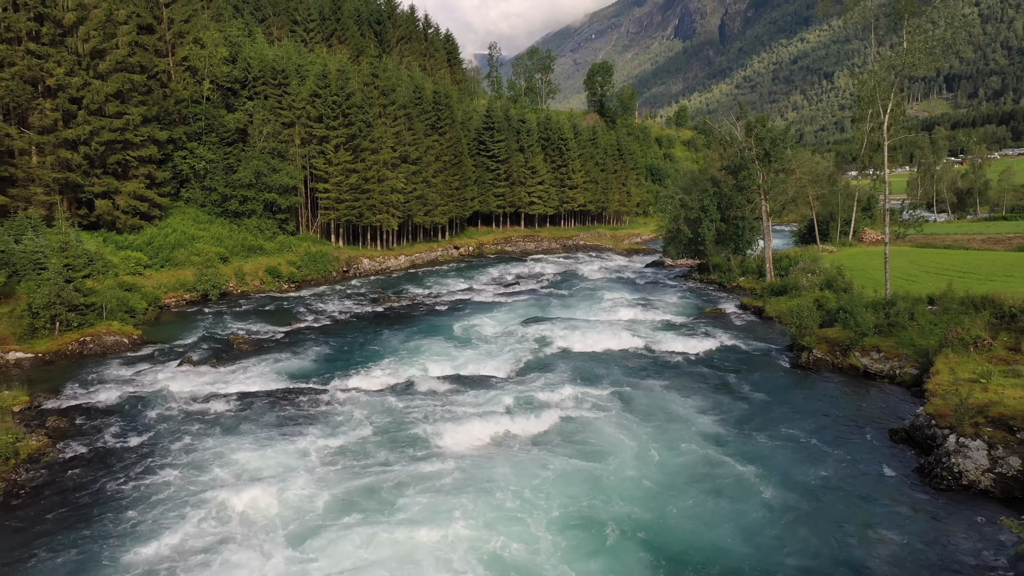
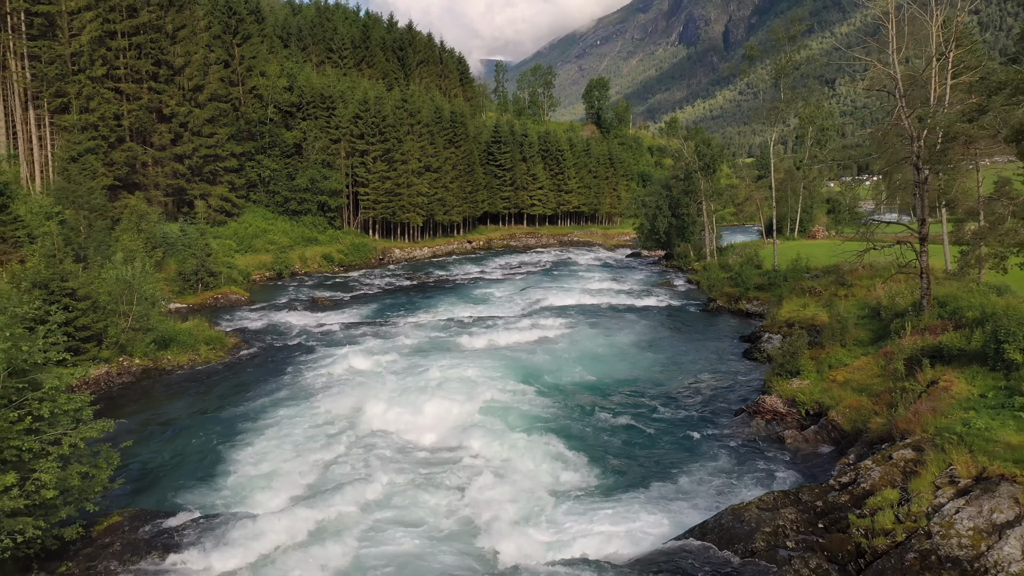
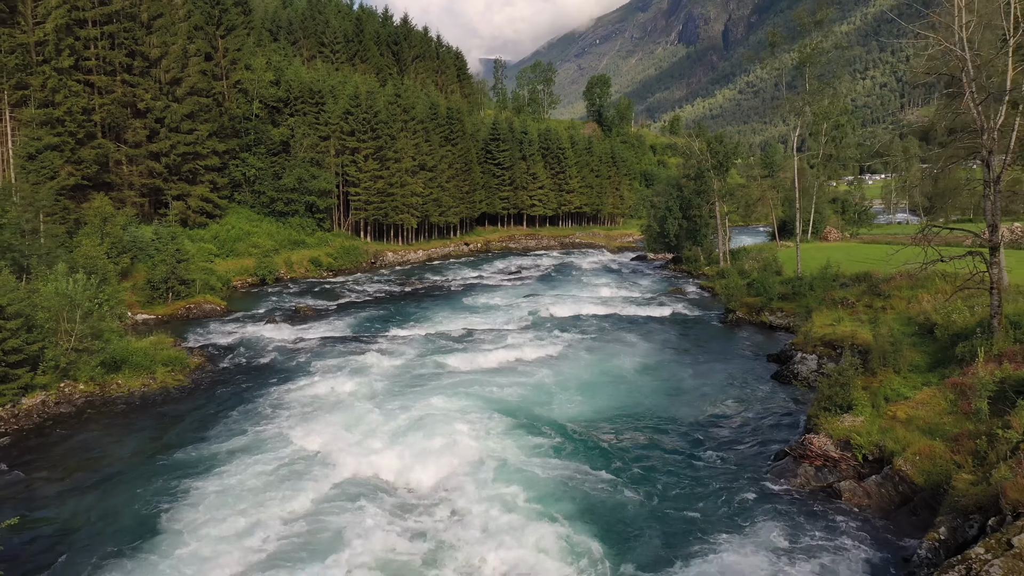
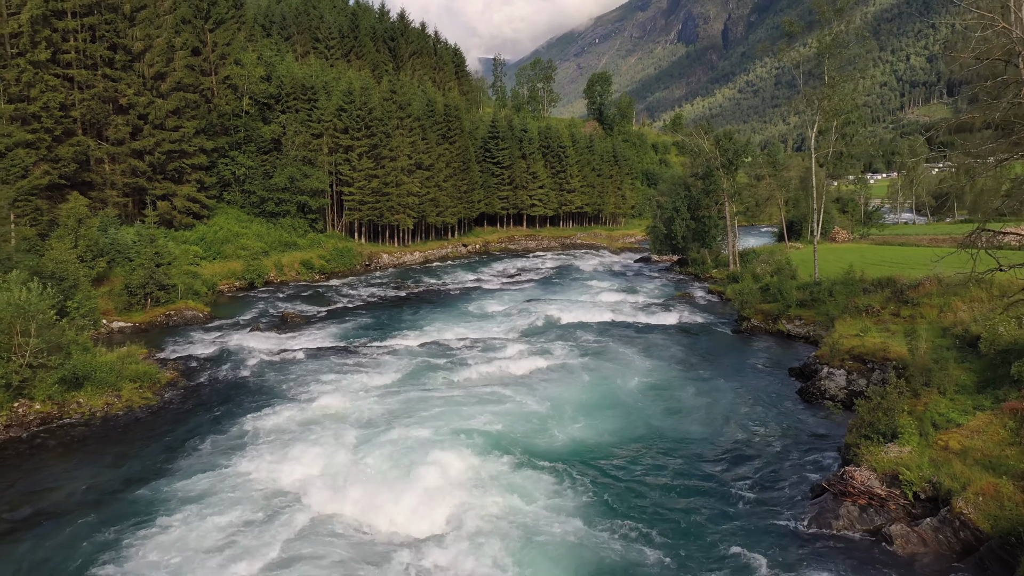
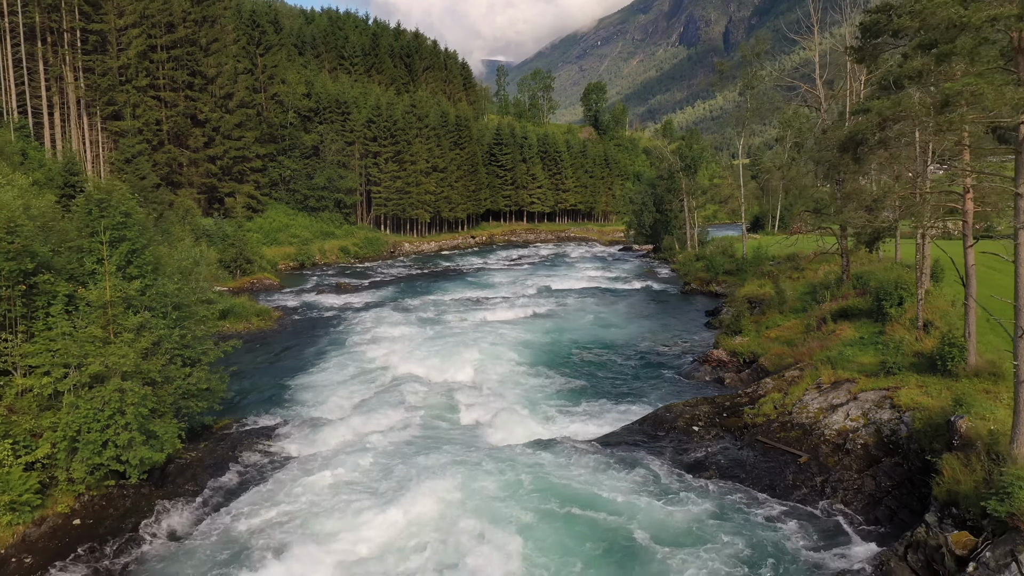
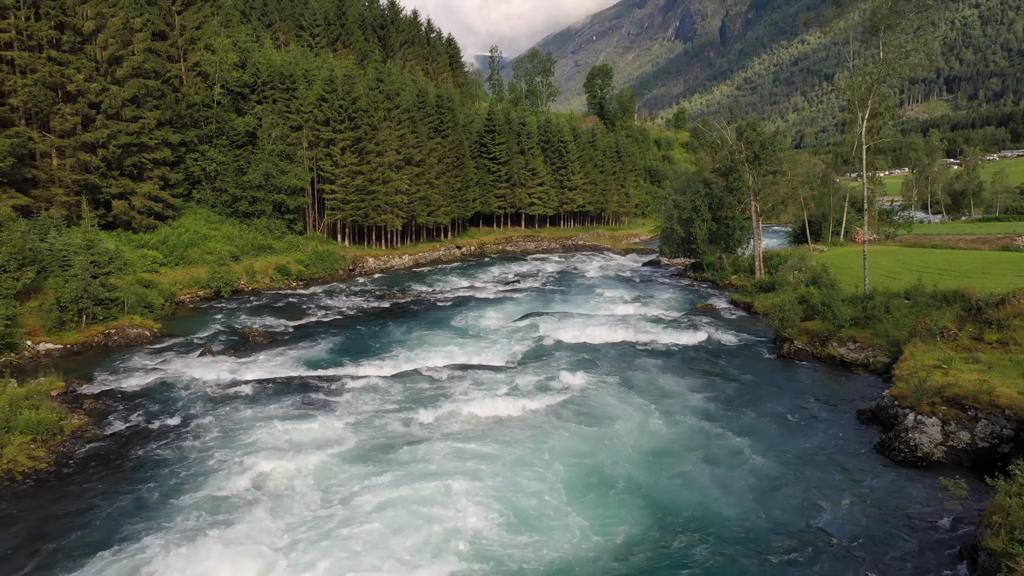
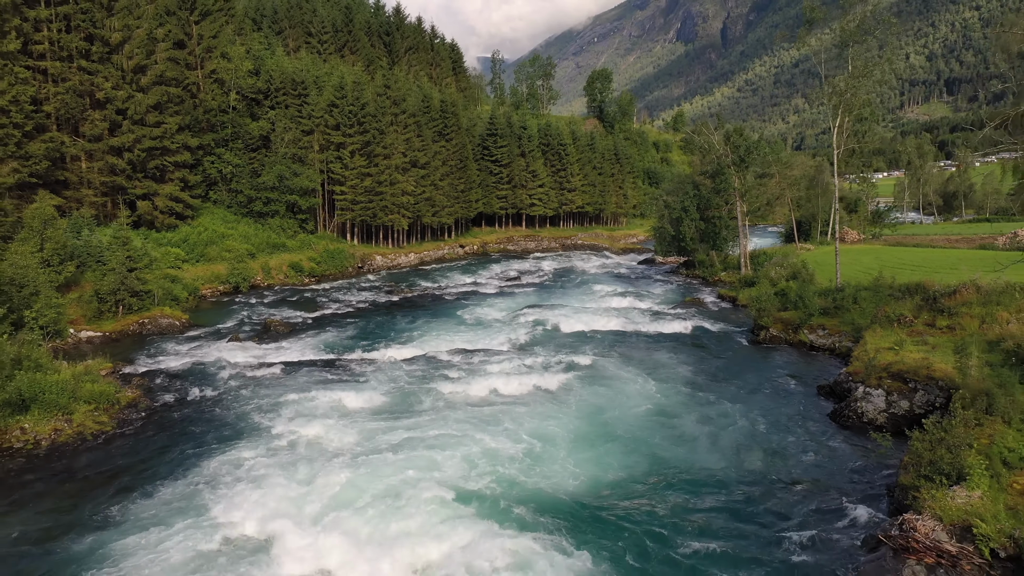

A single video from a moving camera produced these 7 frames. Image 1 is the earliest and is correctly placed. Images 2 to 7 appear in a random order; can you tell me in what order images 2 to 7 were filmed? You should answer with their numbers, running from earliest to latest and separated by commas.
6, 7, 4, 3, 2, 5
